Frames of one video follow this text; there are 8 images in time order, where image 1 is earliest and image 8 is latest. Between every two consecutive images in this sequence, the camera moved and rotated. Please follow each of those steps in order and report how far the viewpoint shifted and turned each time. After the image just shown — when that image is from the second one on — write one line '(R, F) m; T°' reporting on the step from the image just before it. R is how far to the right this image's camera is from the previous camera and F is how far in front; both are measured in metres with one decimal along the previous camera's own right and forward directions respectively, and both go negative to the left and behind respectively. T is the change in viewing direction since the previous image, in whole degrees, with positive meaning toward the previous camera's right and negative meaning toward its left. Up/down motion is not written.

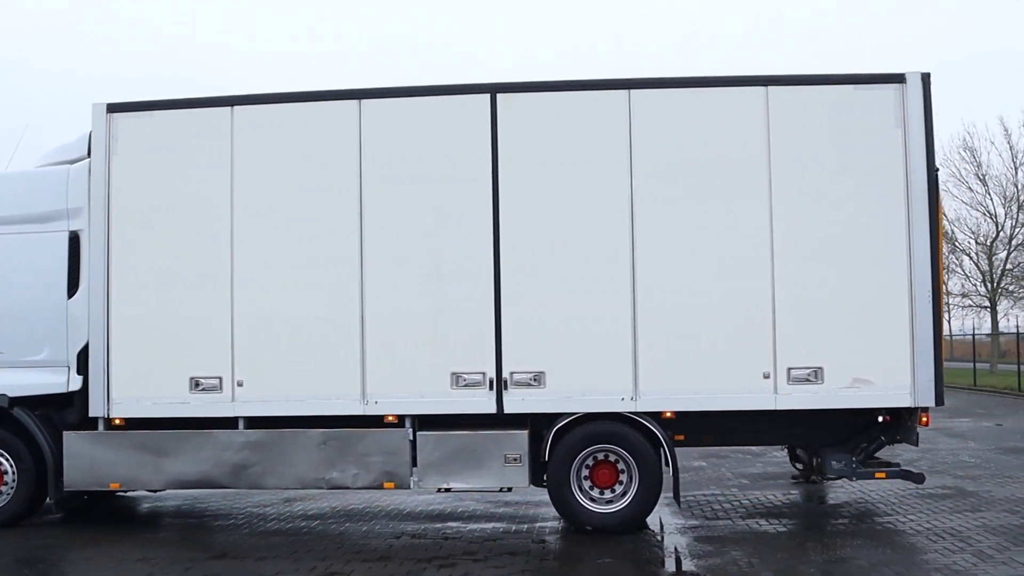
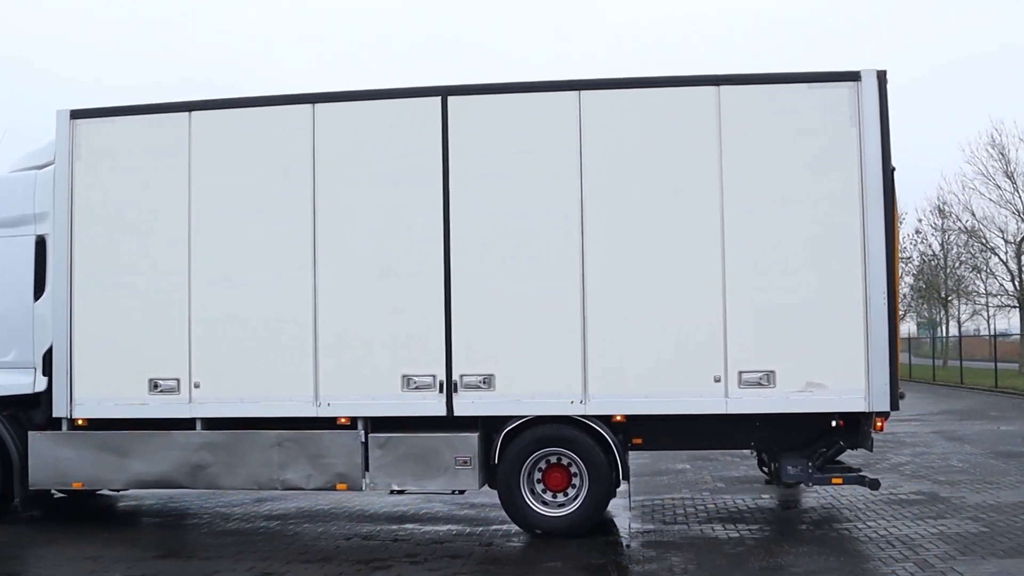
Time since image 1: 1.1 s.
(+0.8, 0.0) m; -3°
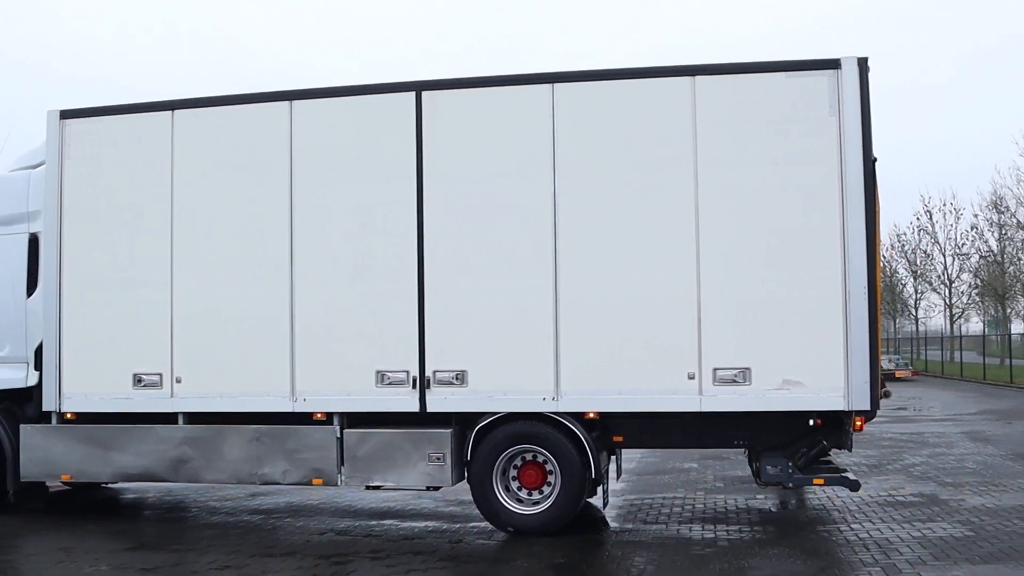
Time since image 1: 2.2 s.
(+0.8, +0.1) m; -4°
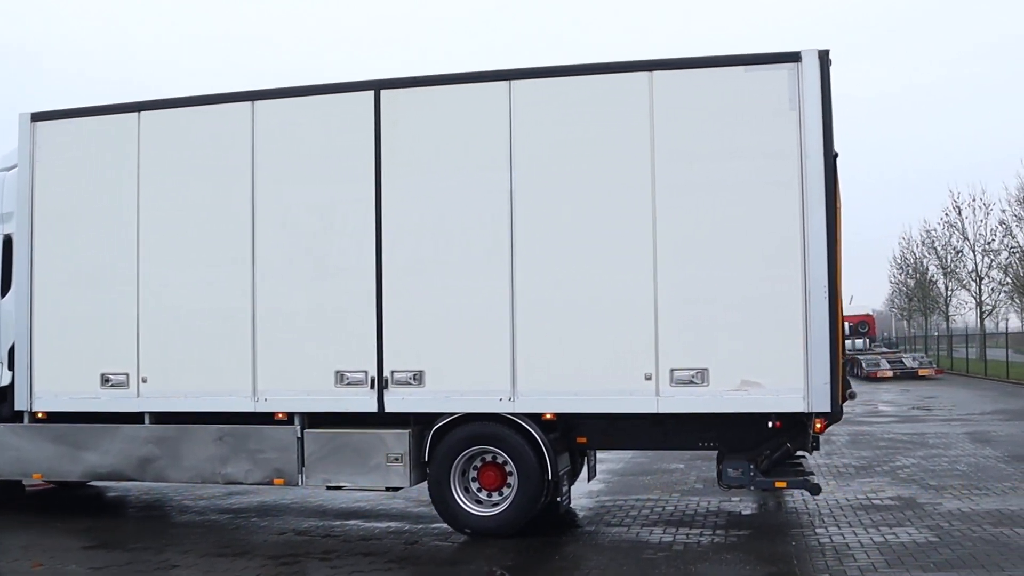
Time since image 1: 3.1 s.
(+0.7, +0.1) m; -3°
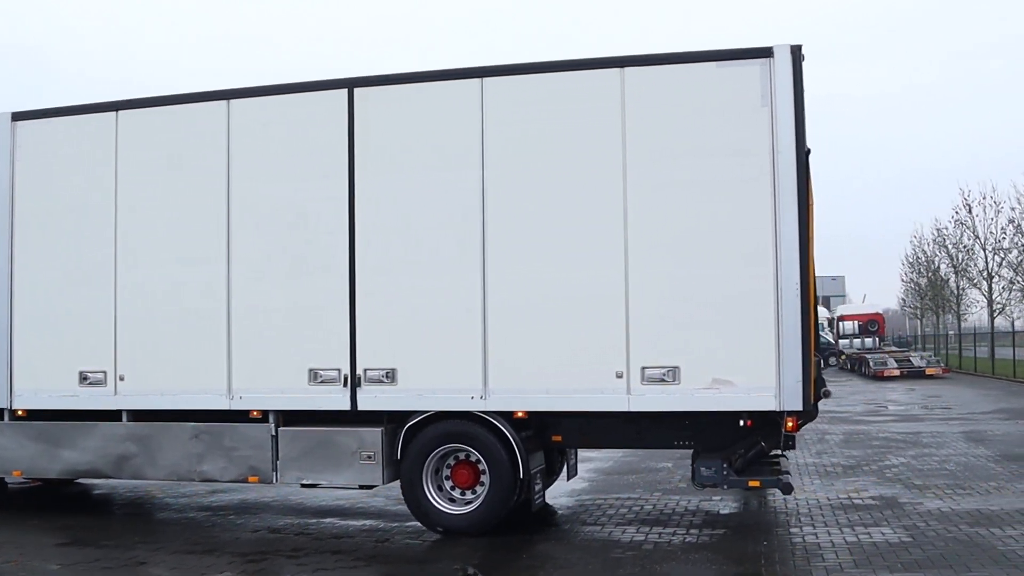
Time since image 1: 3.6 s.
(+0.4, 0.0) m; -1°
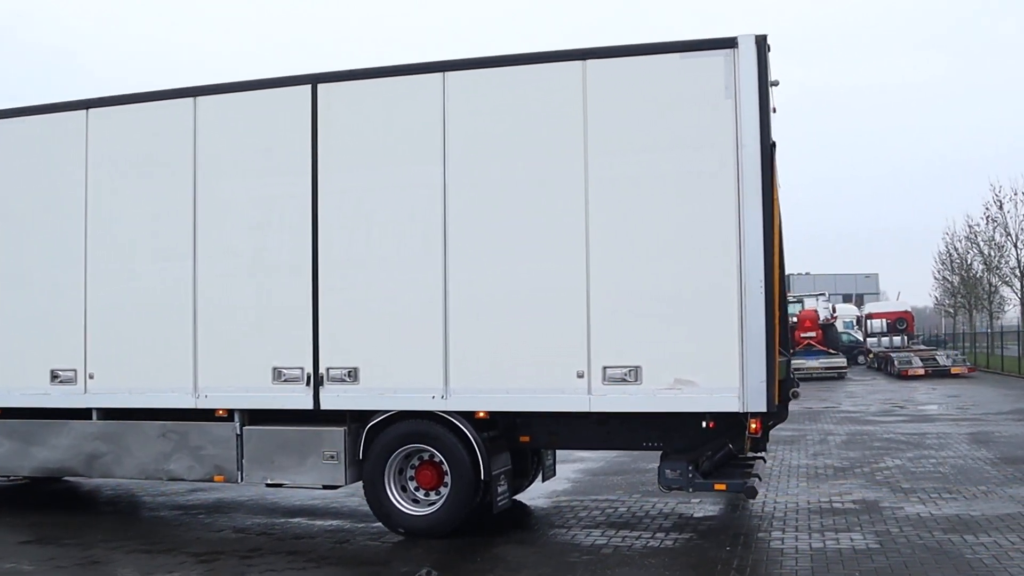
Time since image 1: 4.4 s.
(+0.6, +0.2) m; -2°
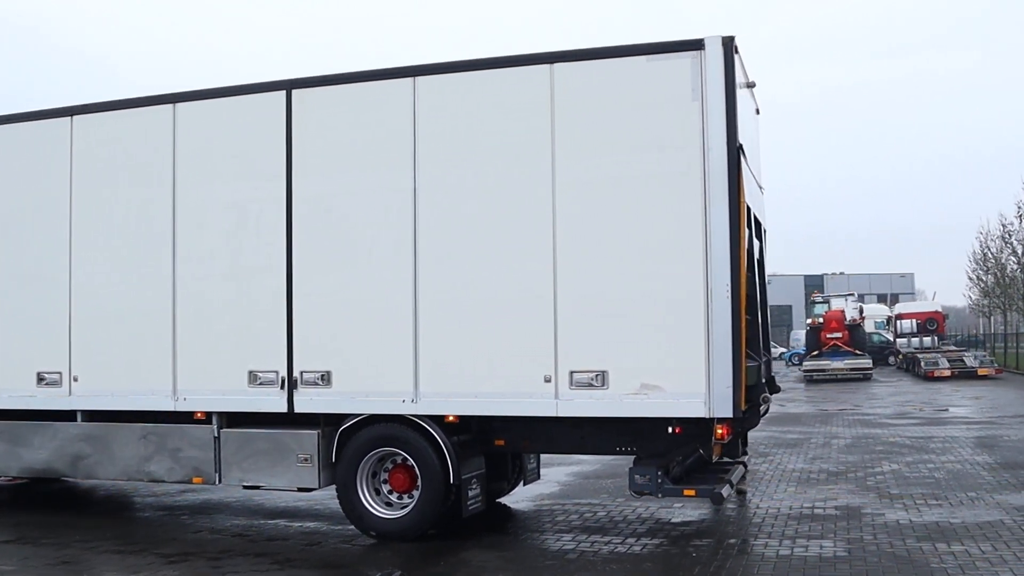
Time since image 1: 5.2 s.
(+0.6, 0.0) m; -2°
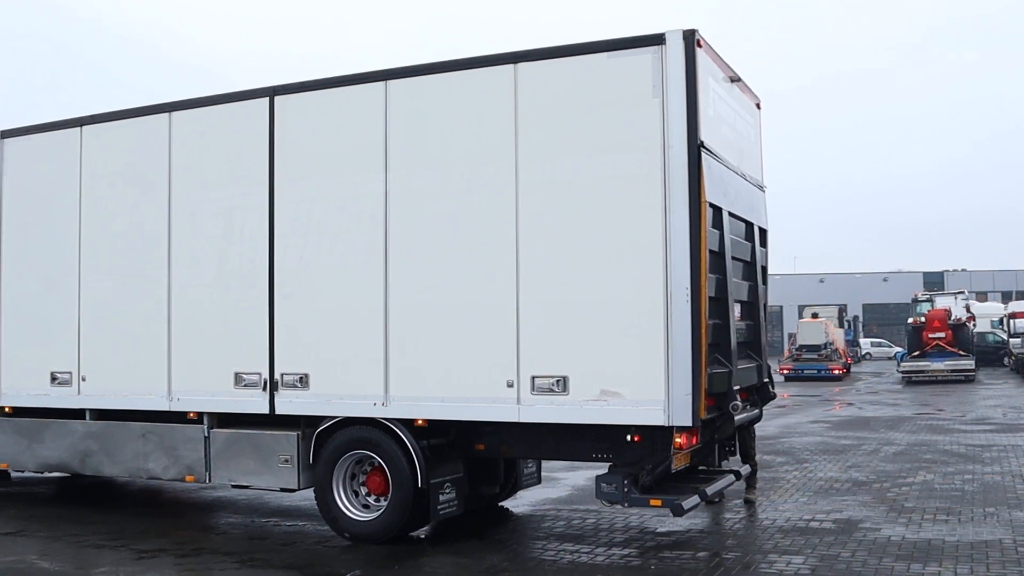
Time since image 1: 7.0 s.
(+1.2, +0.2) m; -7°
